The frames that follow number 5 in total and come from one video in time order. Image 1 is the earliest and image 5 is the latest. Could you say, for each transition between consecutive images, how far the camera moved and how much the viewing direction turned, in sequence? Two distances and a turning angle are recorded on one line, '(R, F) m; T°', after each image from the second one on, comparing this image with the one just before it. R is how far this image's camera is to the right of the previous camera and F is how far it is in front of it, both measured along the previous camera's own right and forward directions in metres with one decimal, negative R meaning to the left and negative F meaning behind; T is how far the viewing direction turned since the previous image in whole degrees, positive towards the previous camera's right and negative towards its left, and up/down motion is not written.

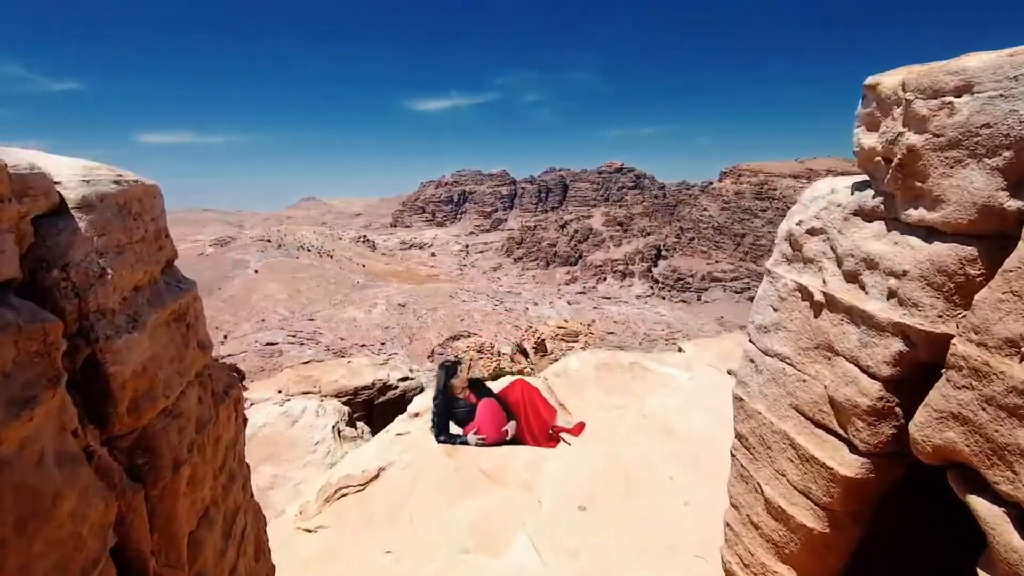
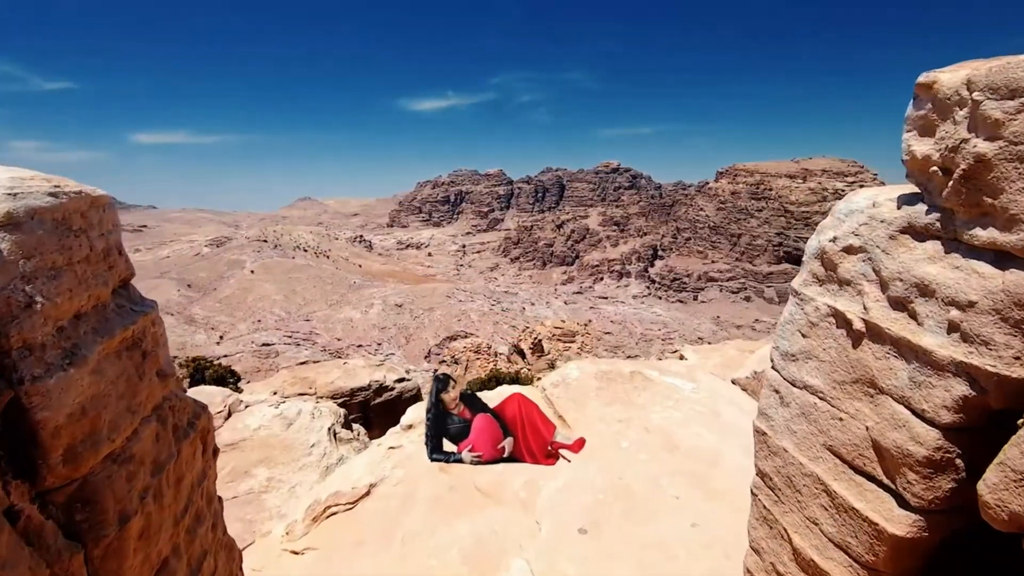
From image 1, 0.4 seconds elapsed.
(0.0, +0.2) m; 0°
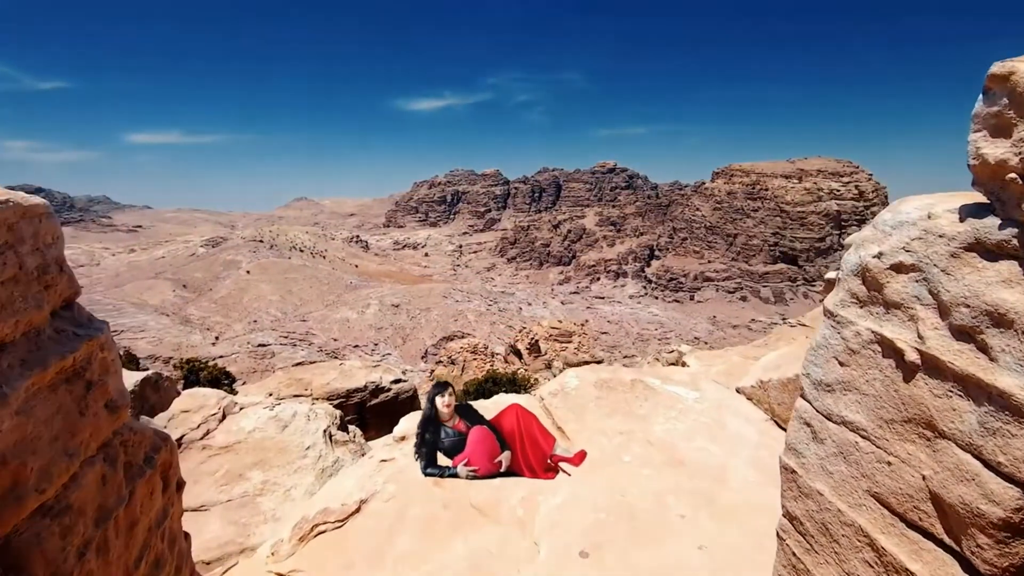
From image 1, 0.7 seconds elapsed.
(0.0, +0.2) m; 0°
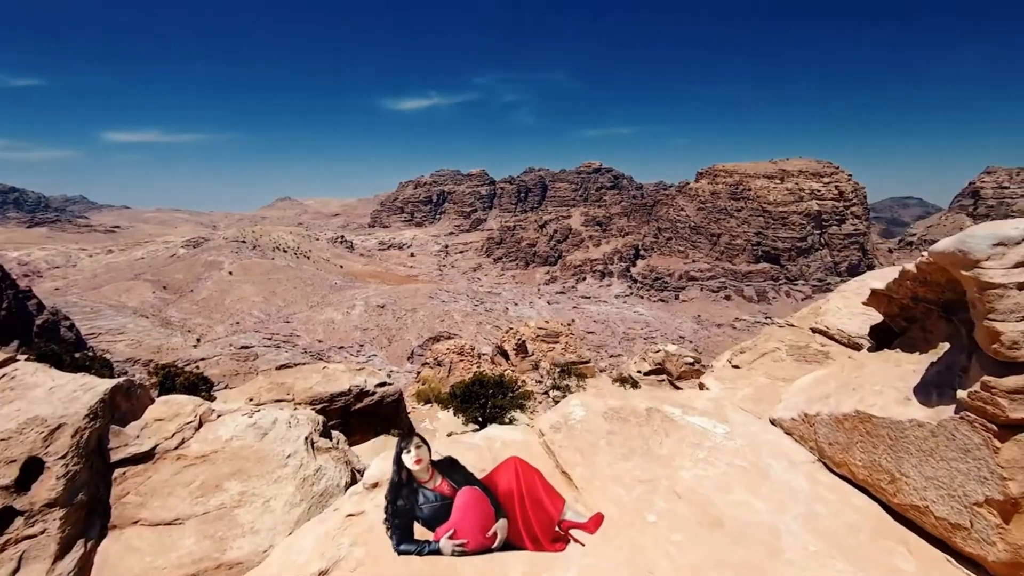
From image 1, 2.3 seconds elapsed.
(-0.1, +1.0) m; +2°
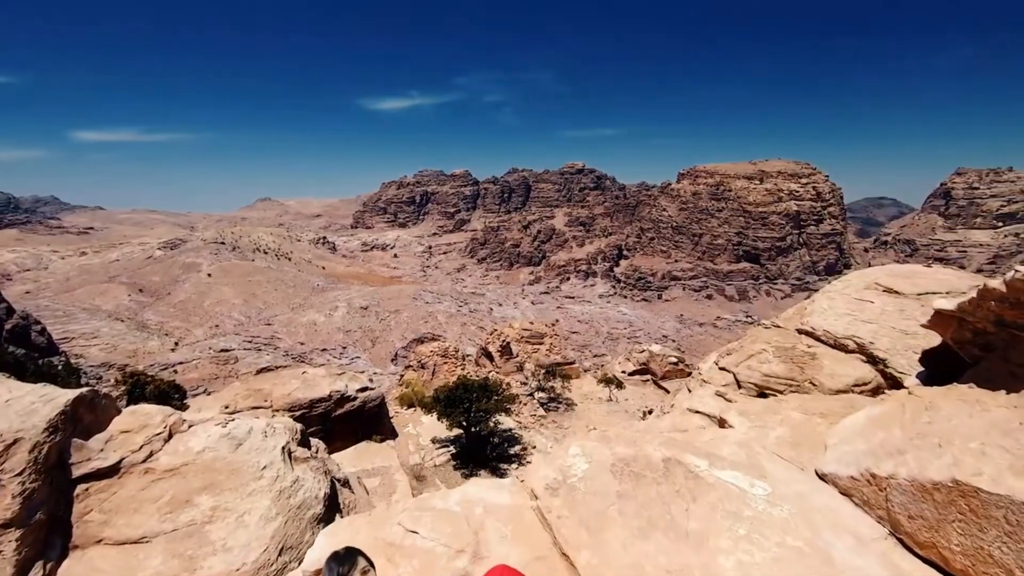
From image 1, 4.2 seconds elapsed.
(0.0, +1.1) m; +2°
